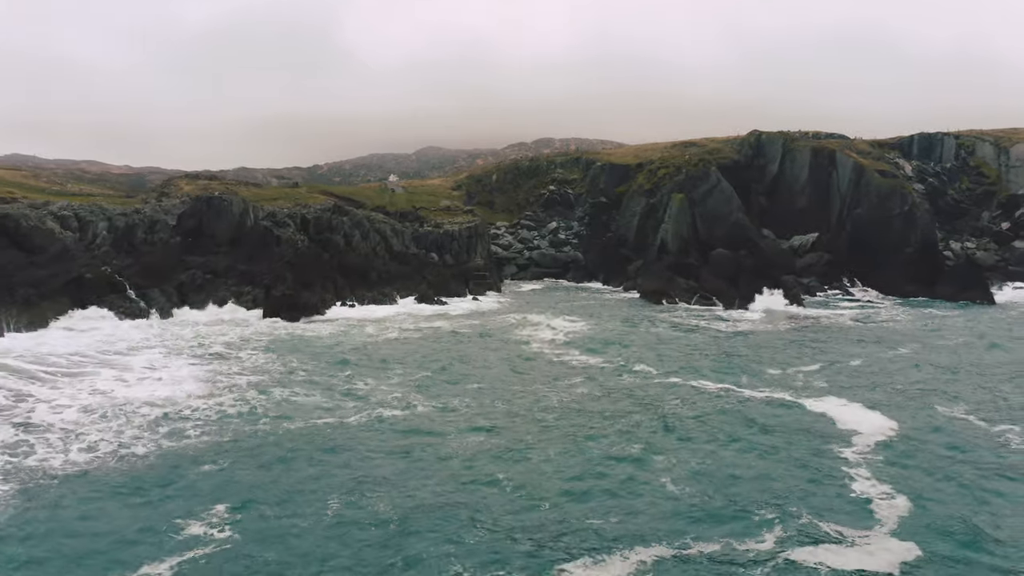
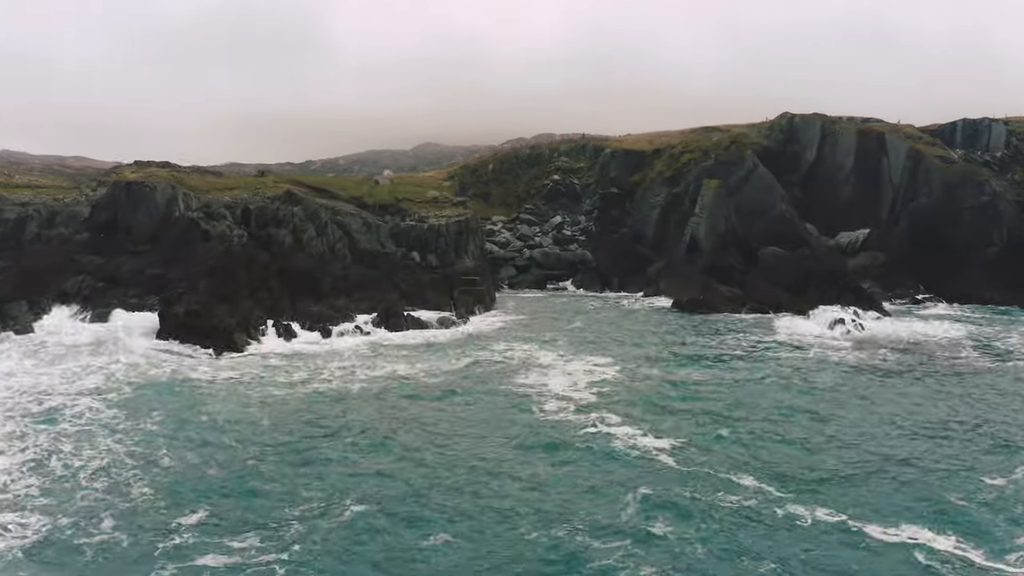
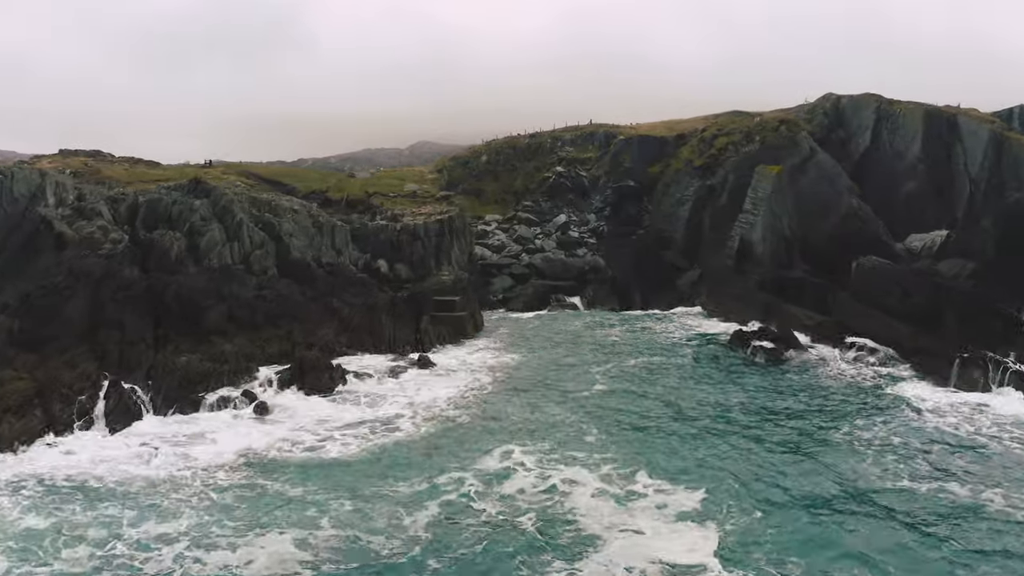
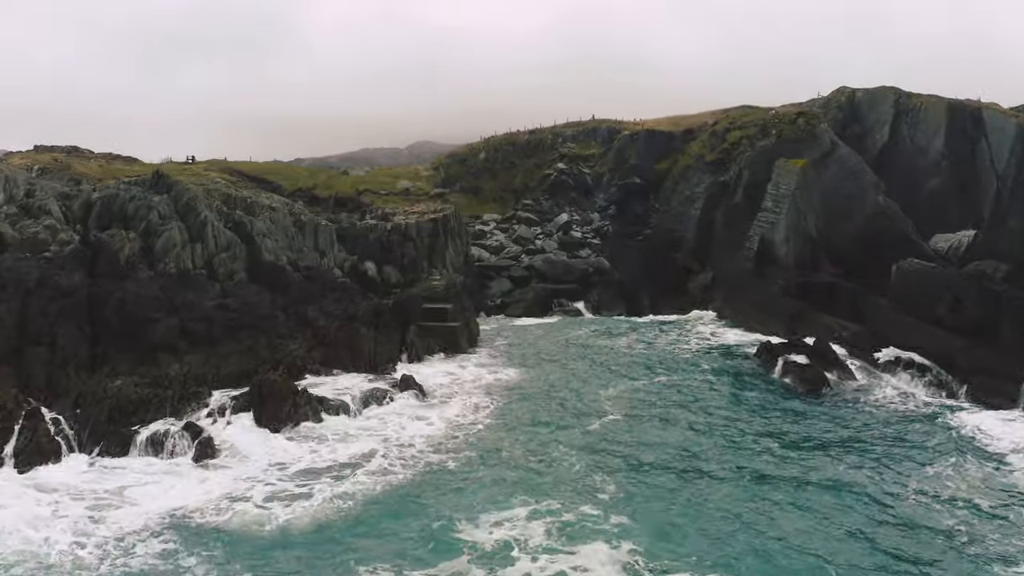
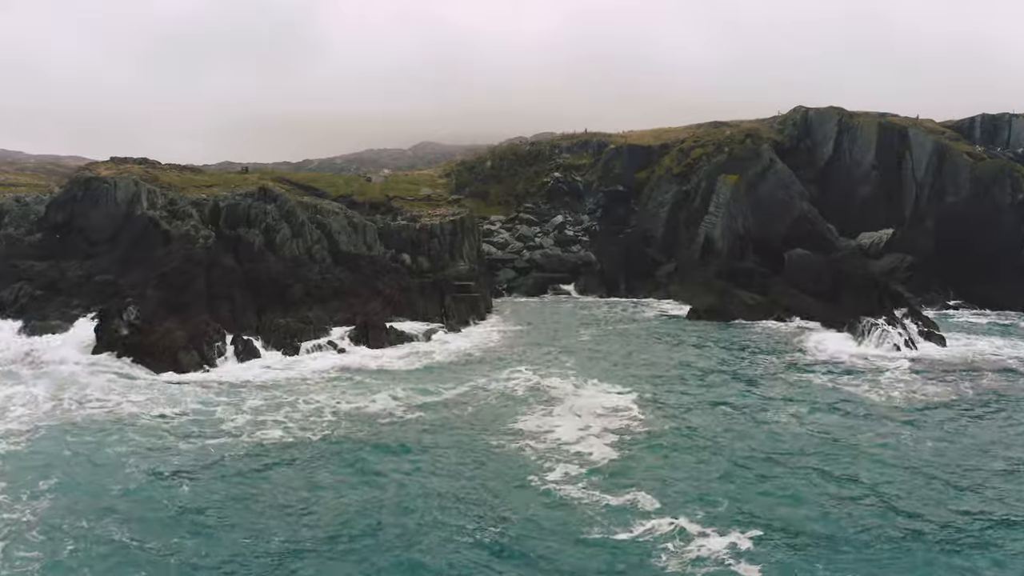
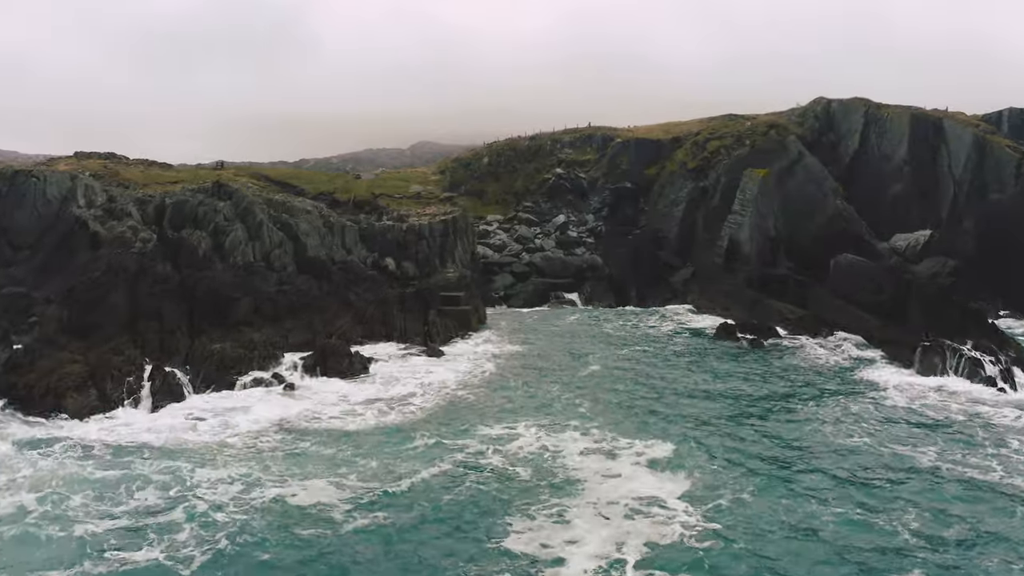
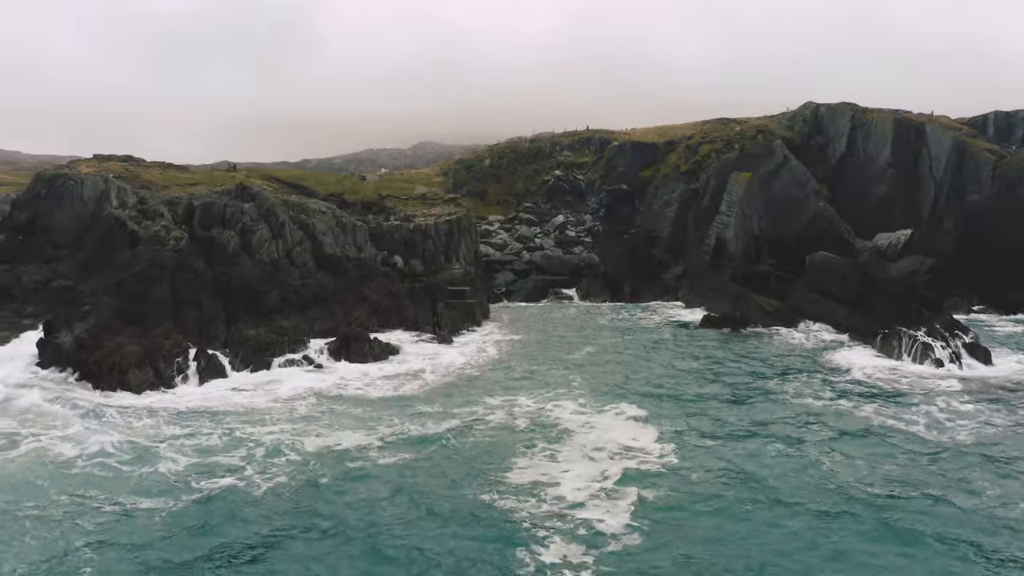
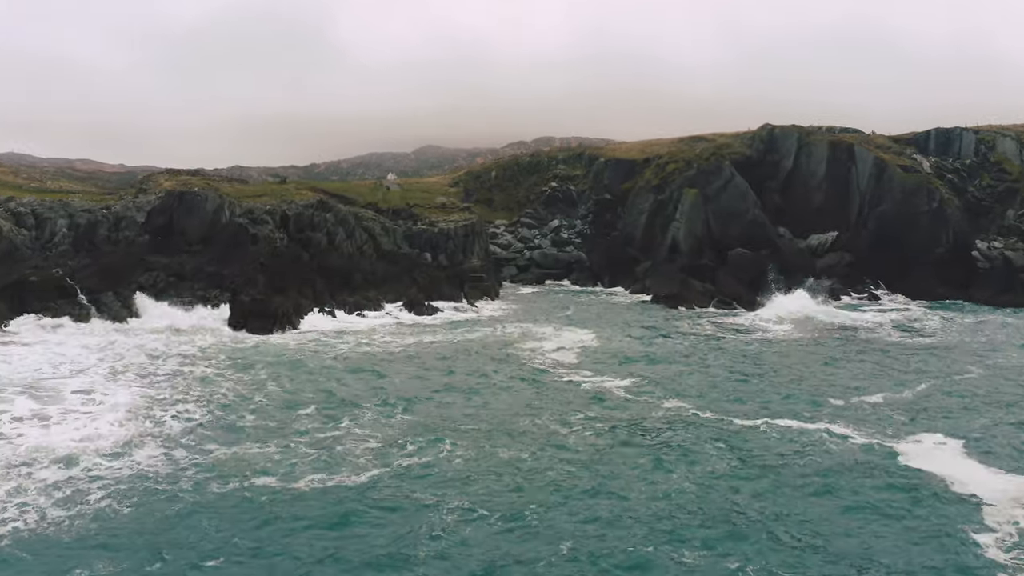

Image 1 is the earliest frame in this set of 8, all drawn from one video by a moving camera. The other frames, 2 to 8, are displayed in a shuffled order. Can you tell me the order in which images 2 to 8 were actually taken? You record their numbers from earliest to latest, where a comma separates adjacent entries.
8, 2, 5, 7, 6, 3, 4
